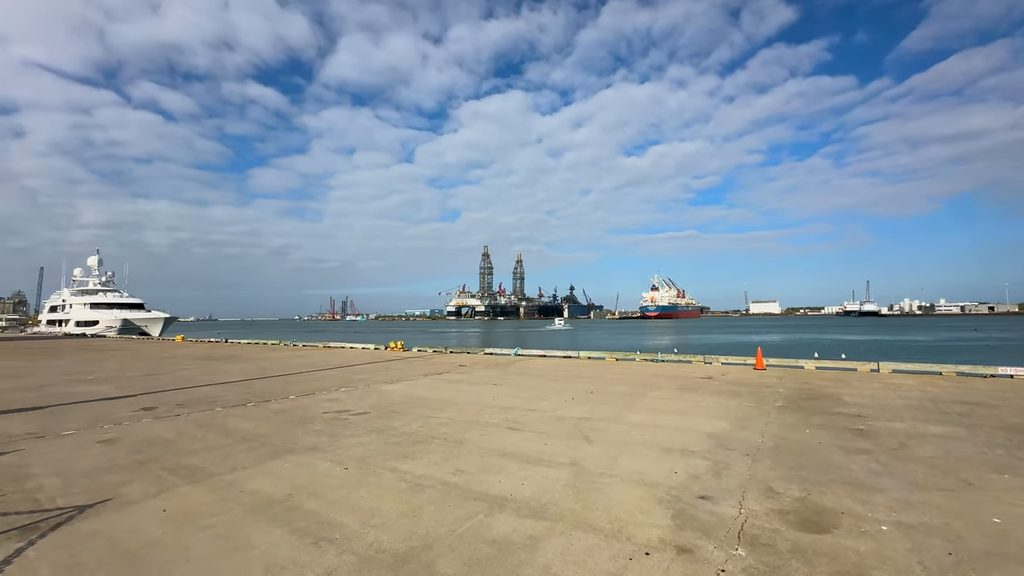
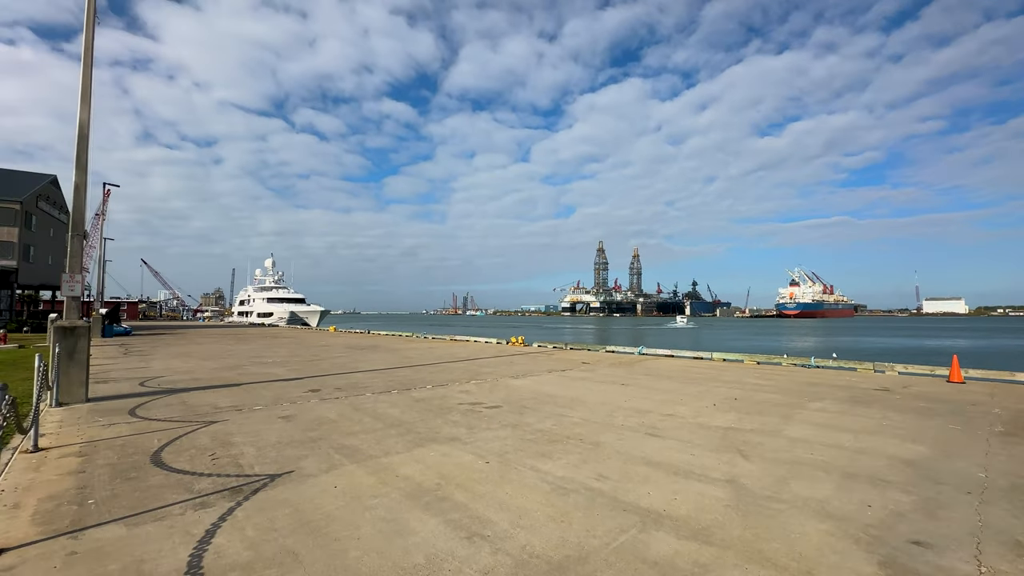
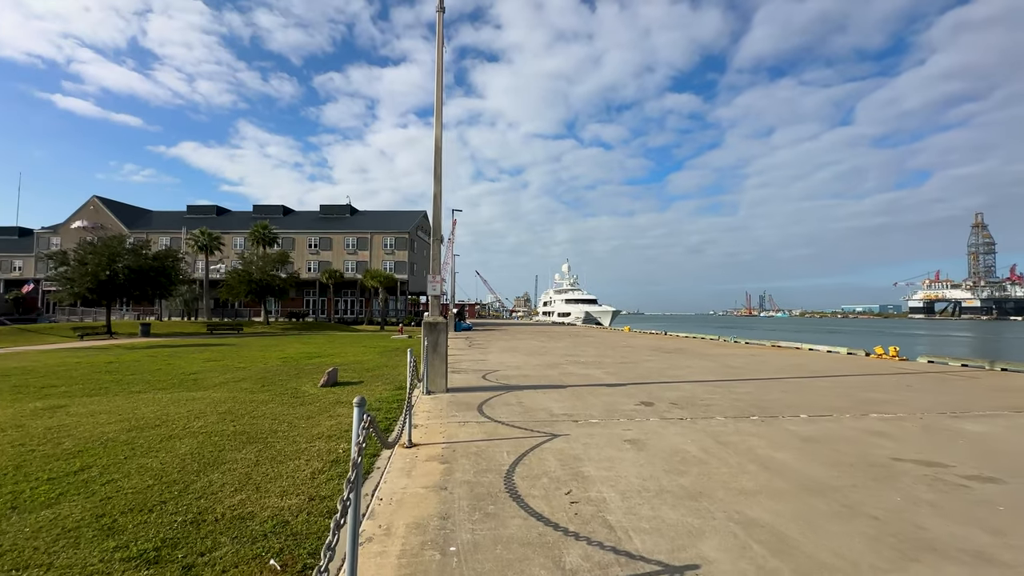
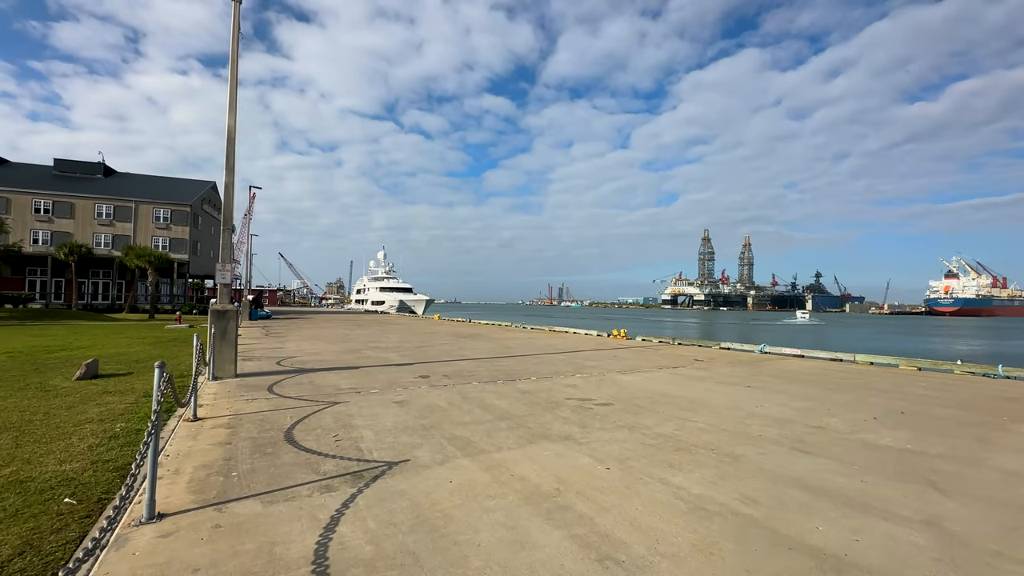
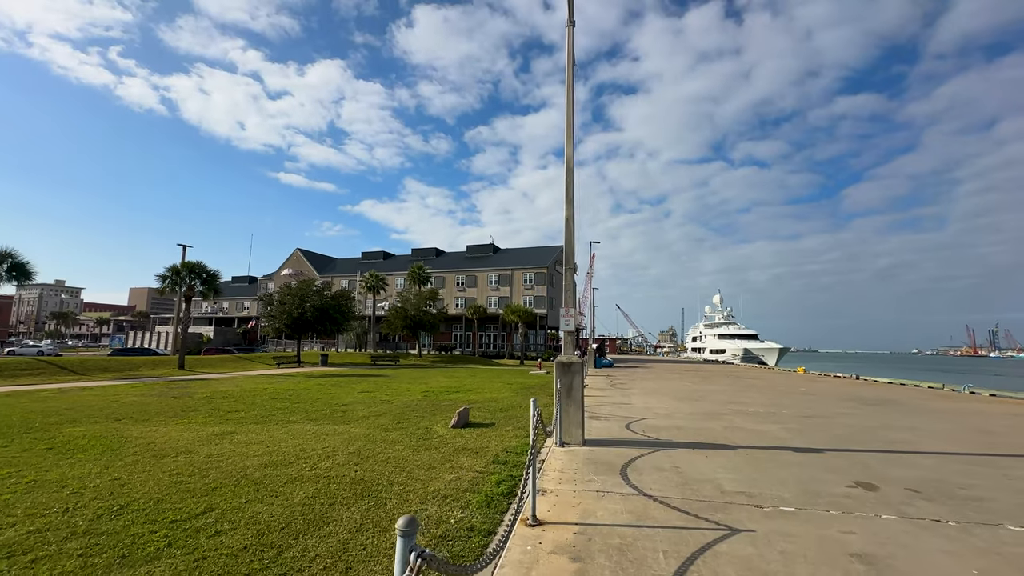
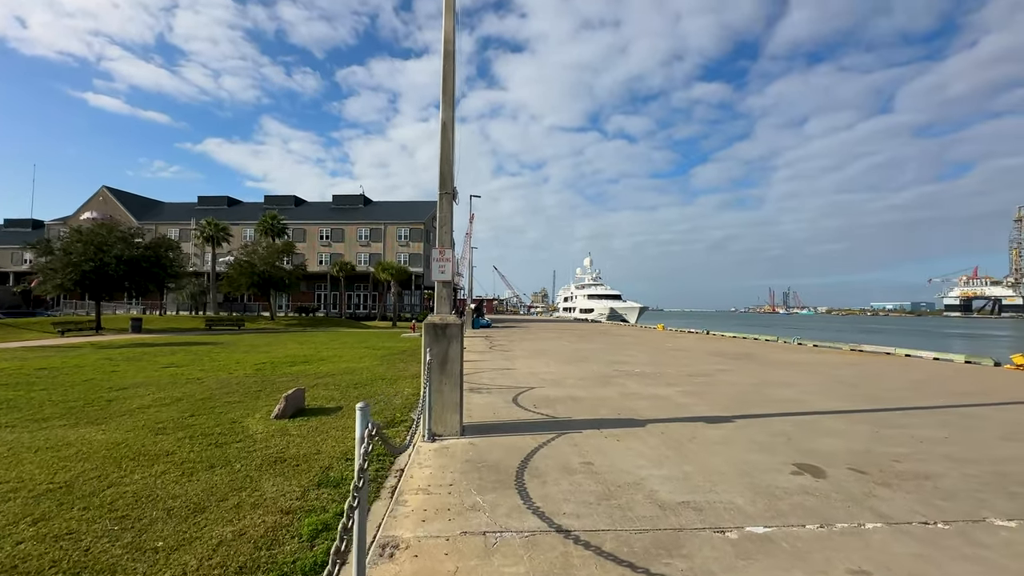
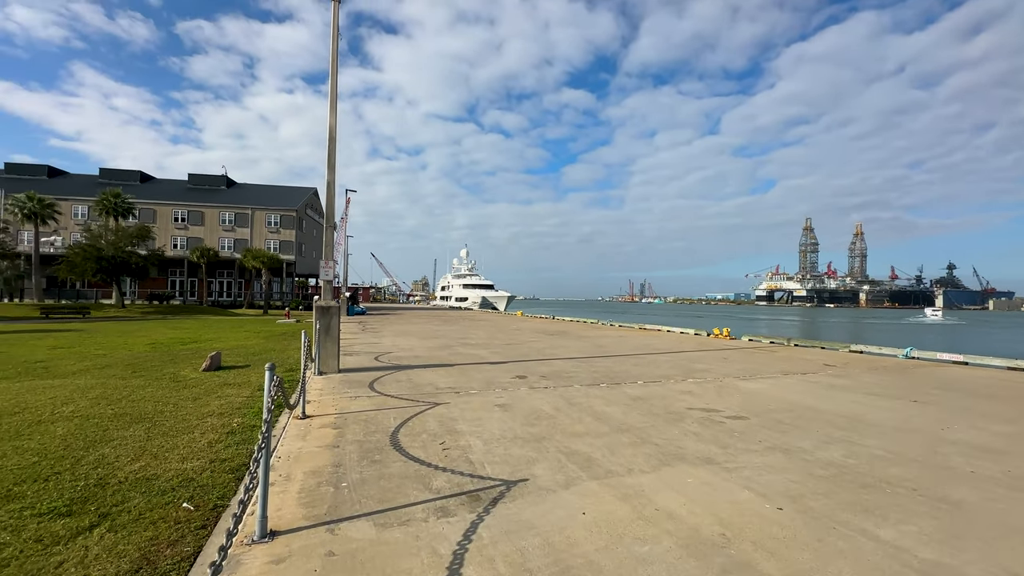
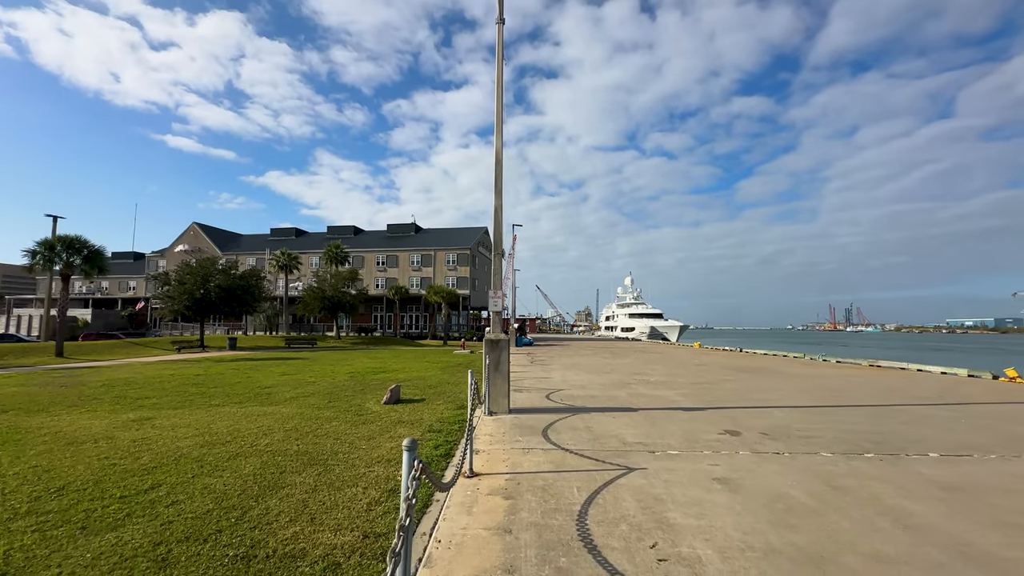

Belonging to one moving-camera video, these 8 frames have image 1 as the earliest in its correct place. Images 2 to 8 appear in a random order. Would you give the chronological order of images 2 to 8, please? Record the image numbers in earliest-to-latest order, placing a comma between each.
2, 4, 7, 3, 8, 5, 6
